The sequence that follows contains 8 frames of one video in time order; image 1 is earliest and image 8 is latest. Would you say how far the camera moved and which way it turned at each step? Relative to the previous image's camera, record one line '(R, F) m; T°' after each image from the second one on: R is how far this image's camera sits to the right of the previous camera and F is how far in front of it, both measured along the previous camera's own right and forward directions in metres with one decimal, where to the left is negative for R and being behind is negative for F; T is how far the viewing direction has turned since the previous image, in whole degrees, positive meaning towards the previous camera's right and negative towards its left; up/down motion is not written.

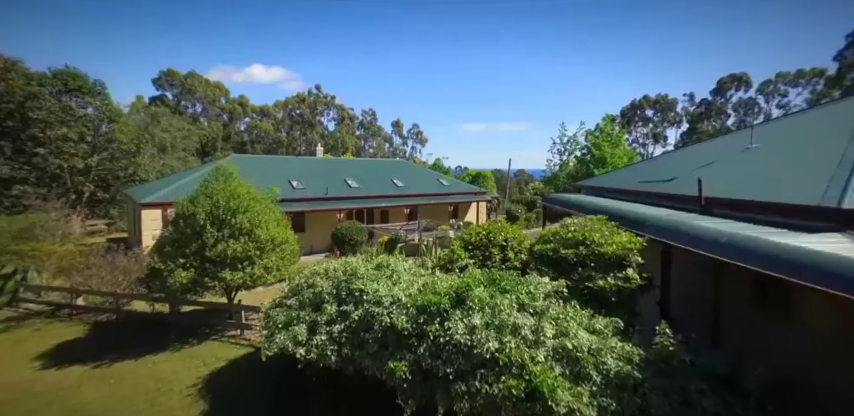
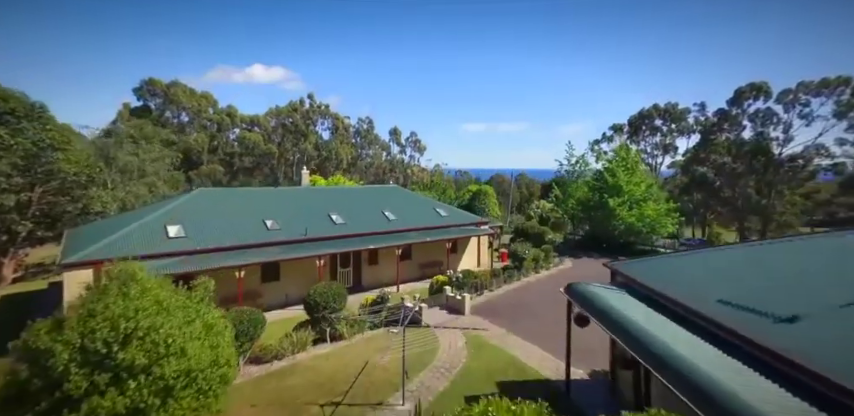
(+0.2, +2.4) m; 0°
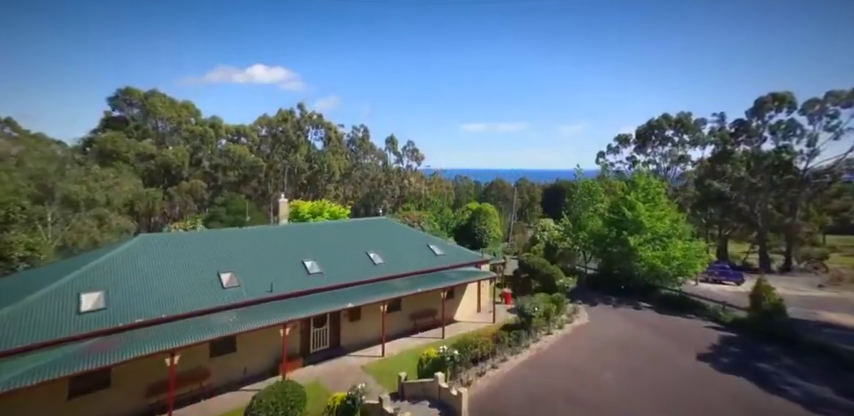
(+0.3, +2.7) m; 0°
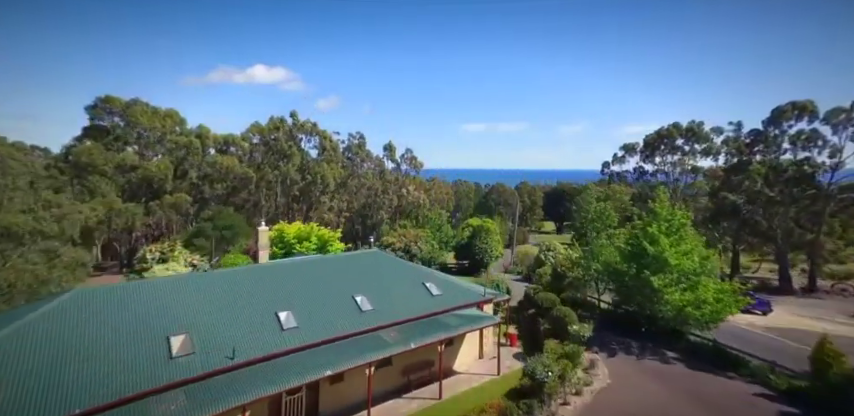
(+0.2, +2.2) m; 0°
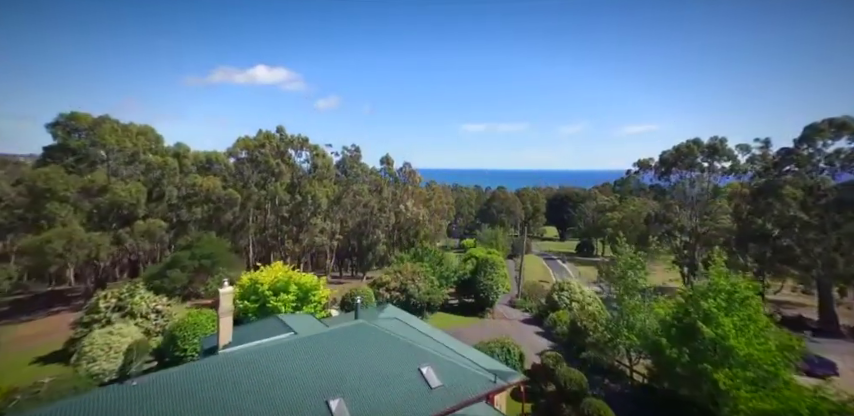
(+0.1, +3.3) m; 0°
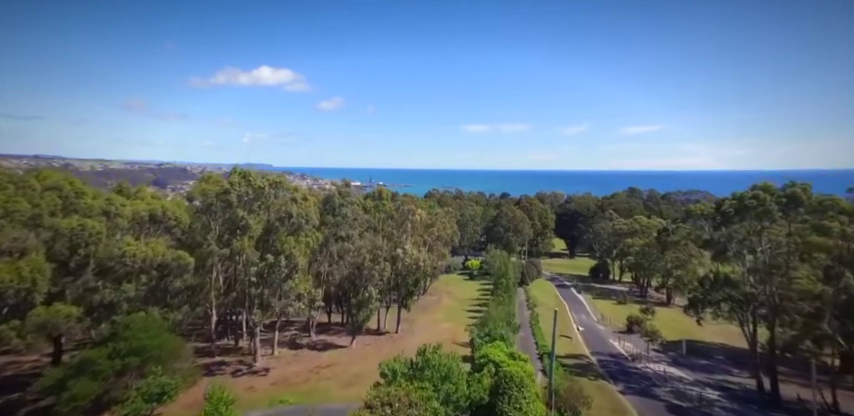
(0.0, +8.4) m; 0°
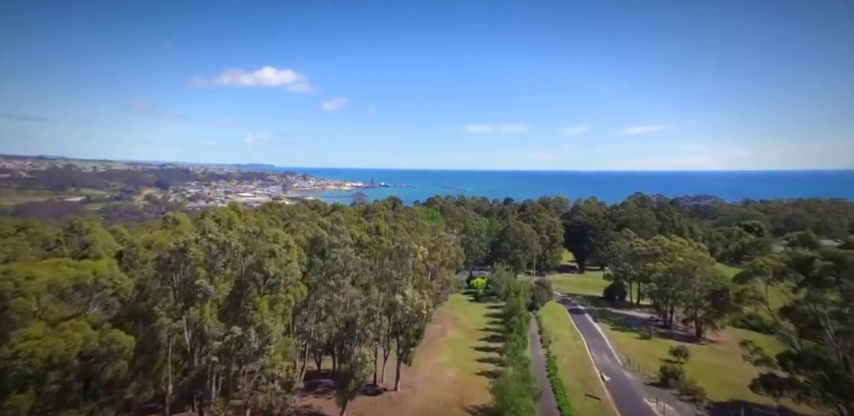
(-0.3, +7.0) m; 0°
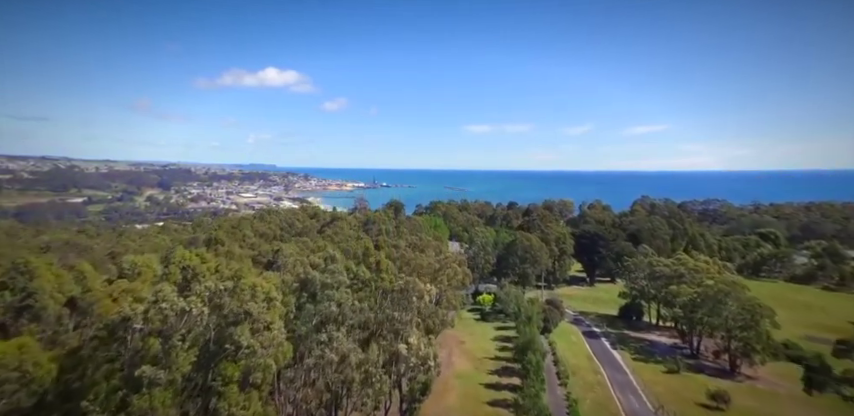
(-0.5, +6.0) m; 0°
